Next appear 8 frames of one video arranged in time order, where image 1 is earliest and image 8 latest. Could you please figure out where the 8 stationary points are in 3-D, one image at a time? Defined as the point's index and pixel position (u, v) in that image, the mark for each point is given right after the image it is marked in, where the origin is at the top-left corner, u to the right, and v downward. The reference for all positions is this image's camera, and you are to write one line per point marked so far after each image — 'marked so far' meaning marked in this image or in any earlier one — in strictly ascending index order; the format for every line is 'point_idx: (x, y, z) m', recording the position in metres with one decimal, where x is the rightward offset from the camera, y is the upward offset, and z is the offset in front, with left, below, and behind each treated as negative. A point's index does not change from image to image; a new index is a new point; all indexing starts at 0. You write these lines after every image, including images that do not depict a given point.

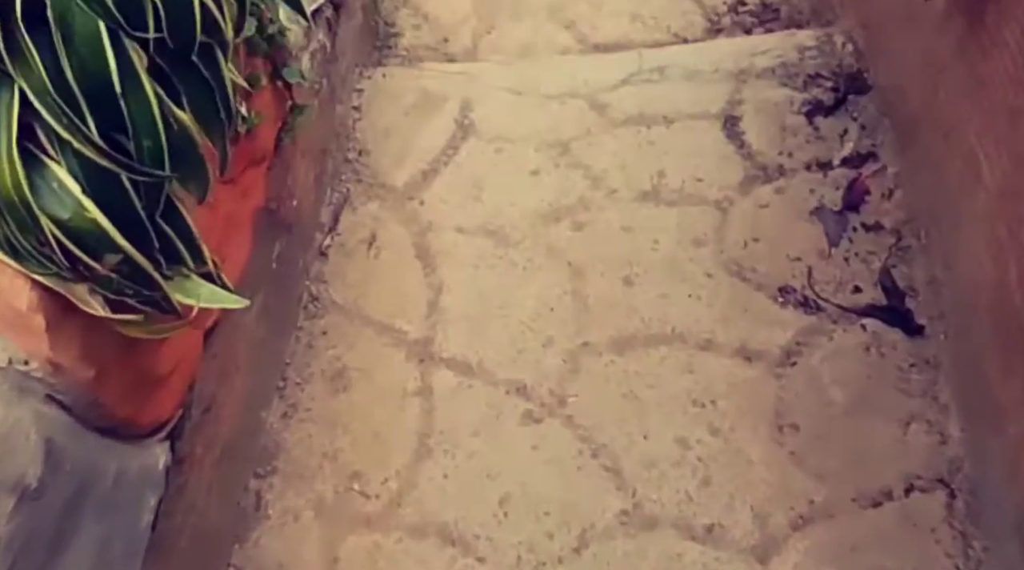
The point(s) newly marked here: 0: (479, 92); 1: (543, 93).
0: (-0.1, +0.4, +2.1) m
1: (+0.1, +0.4, +2.1) m
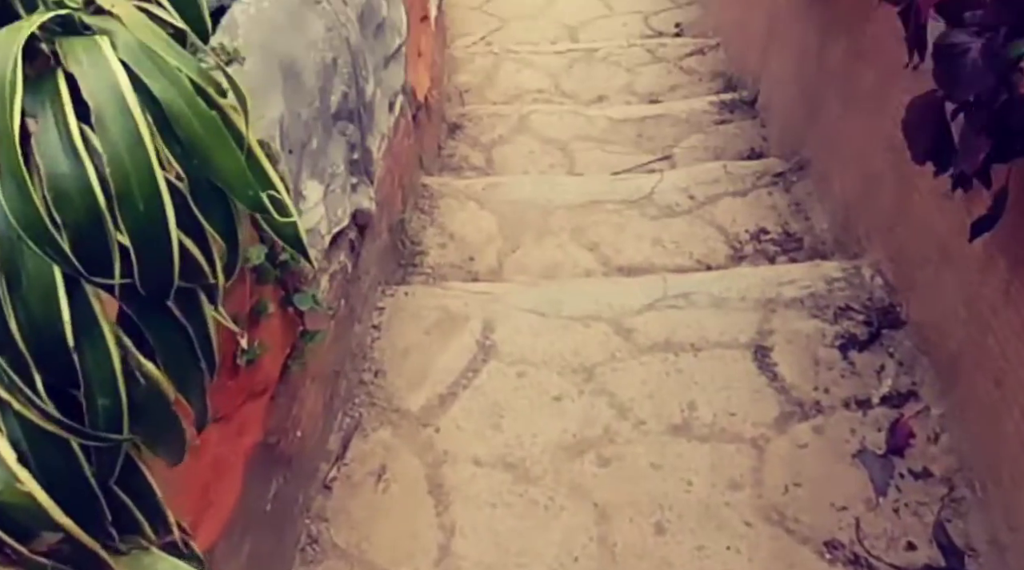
0: (0.0, -0.1, +2.1) m
1: (+0.1, -0.1, +2.1) m
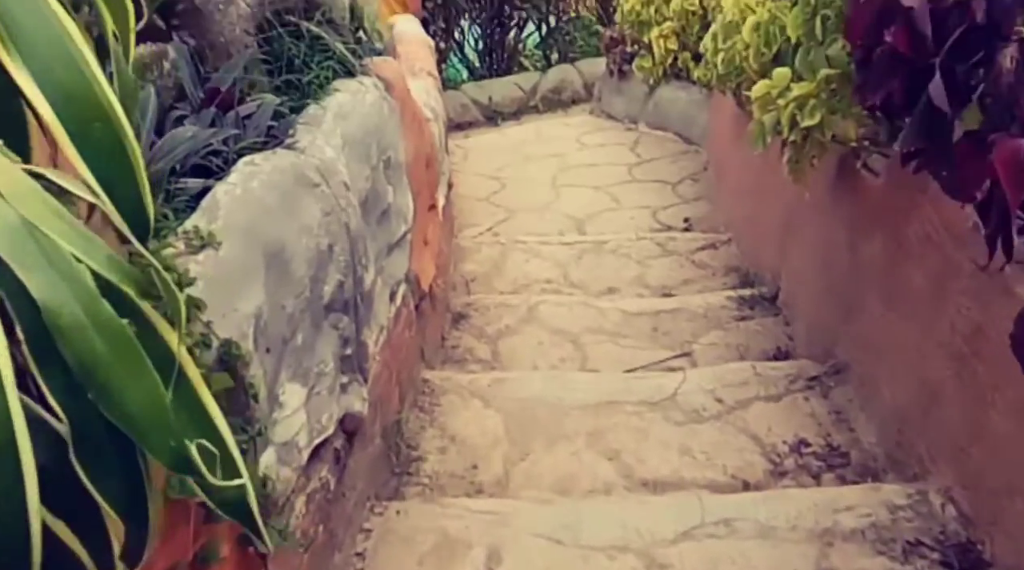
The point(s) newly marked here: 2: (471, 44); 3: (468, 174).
0: (0.0, -0.4, +1.8) m
1: (+0.1, -0.5, +1.8) m
2: (-0.3, +1.9, +7.8) m
3: (-0.3, +0.7, +5.9) m
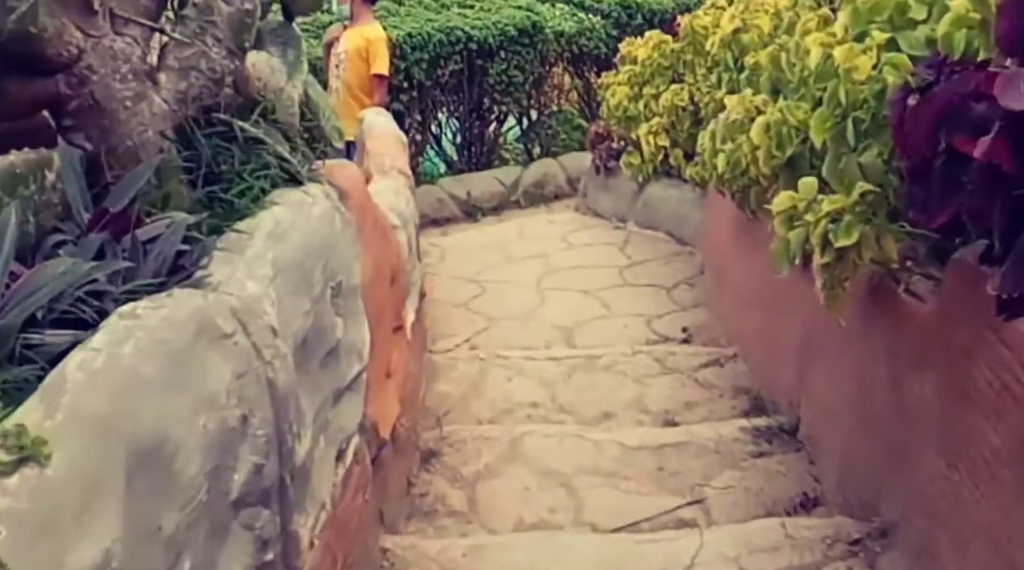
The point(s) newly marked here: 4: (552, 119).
0: (0.0, -0.7, +1.3) m
1: (+0.1, -0.7, +1.3) m
2: (-0.5, +1.1, +7.5) m
3: (-0.4, +0.1, +5.6) m
4: (+0.3, +1.3, +7.9) m
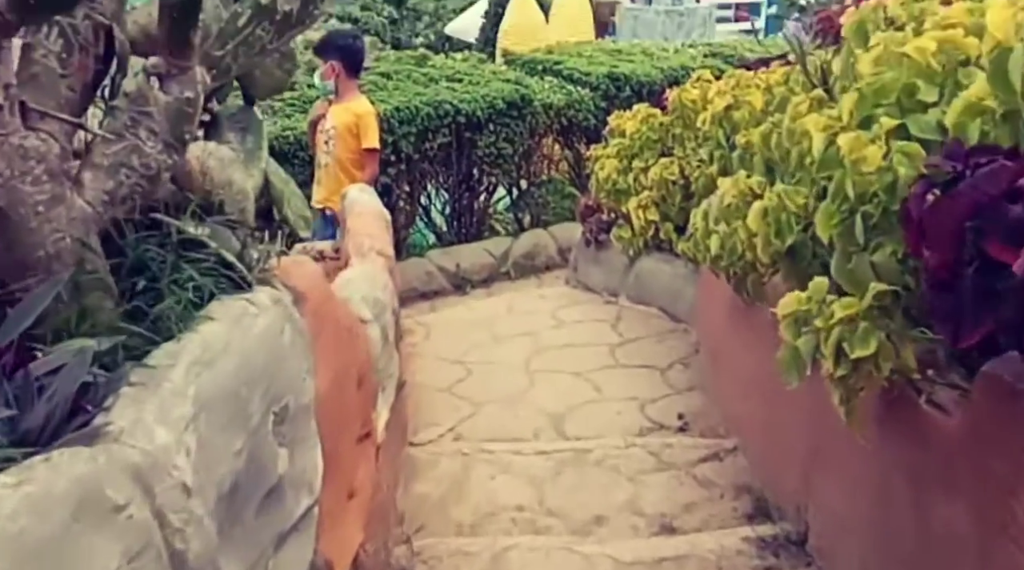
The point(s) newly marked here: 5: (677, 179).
0: (-0.1, -0.8, +1.0) m
1: (+0.1, -0.8, +1.0) m
2: (-0.6, +0.6, +7.3) m
3: (-0.4, -0.4, +5.3) m
4: (+0.2, +0.7, +7.7) m
5: (+0.8, +0.5, +5.2) m
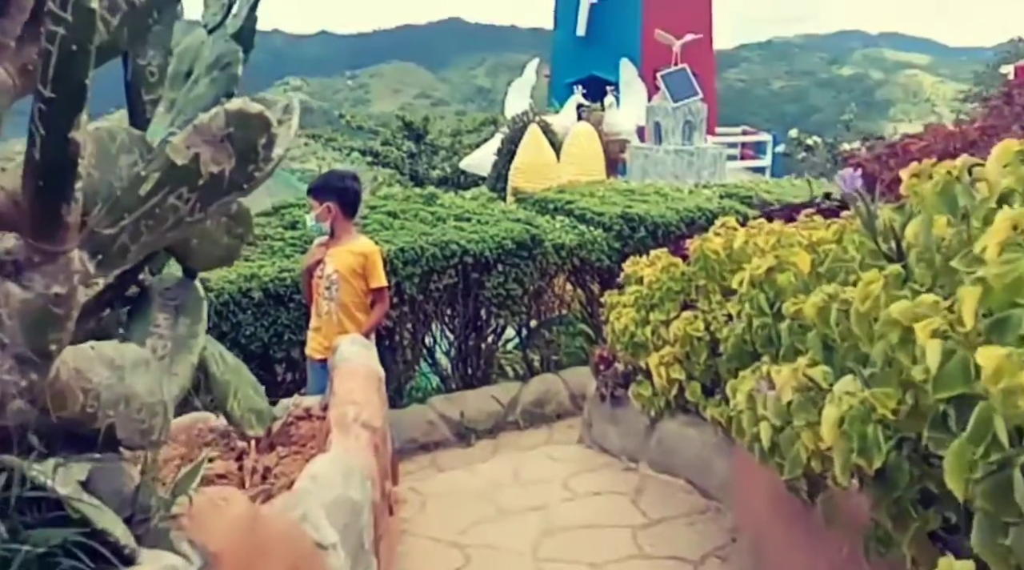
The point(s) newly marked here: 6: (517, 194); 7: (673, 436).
0: (-0.1, -1.1, +0.3) m
1: (0.0, -1.1, +0.3) m
2: (-0.5, -0.5, +6.8) m
3: (-0.4, -1.1, +4.7) m
4: (+0.3, -0.3, +7.1) m
5: (+0.9, -0.2, +4.6) m
6: (0.0, +0.8, +8.2) m
7: (+0.8, -0.8, +5.1) m
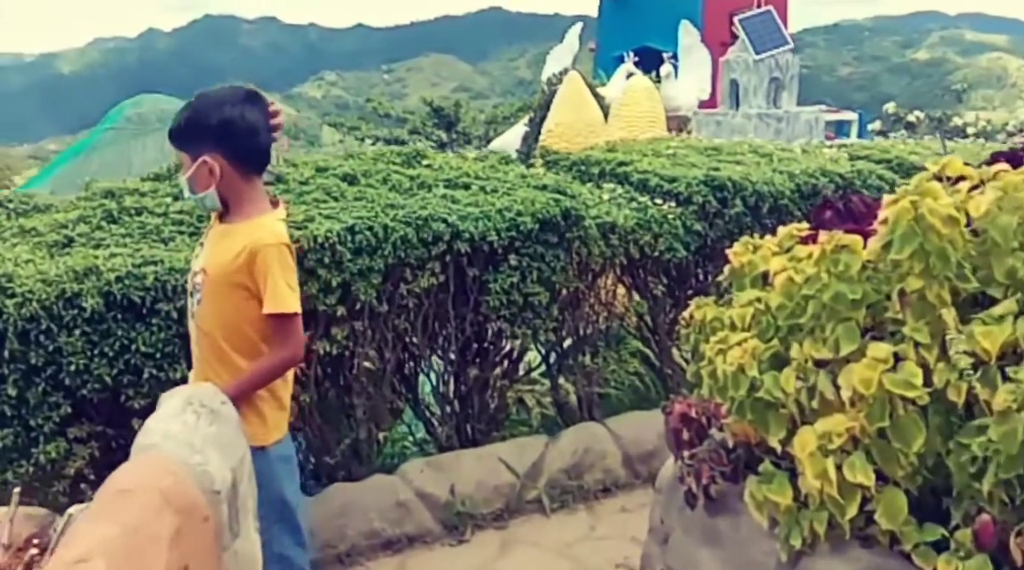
0: (-0.3, -1.1, -2.0) m
1: (-0.1, -1.1, -2.0) m
2: (-0.4, -0.5, +4.5) m
3: (-0.4, -1.1, +2.3) m
4: (+0.4, -0.4, +4.8) m
5: (+0.9, -0.2, +2.2) m
6: (+0.2, +0.7, +5.8) m
7: (+0.8, -0.8, +2.7) m
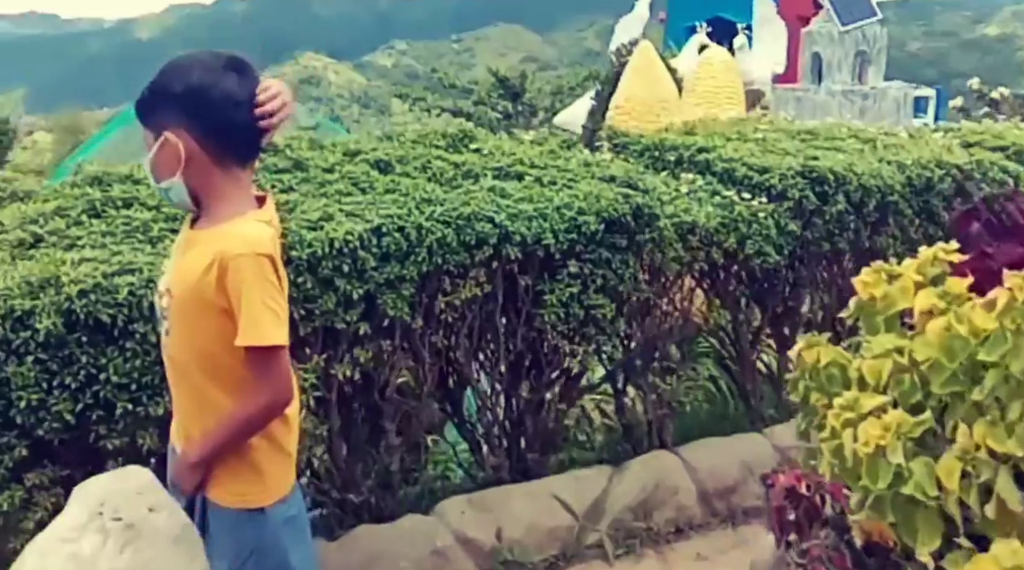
0: (-0.4, -1.3, -2.6) m
1: (-0.3, -1.3, -2.6) m
2: (-0.2, -0.5, +3.9) m
3: (-0.3, -1.2, +1.8) m
4: (+0.7, -0.4, +4.1) m
5: (+1.0, -0.4, +1.6) m
6: (+0.5, +0.7, +5.2) m
7: (+1.0, -0.9, +2.1) m
